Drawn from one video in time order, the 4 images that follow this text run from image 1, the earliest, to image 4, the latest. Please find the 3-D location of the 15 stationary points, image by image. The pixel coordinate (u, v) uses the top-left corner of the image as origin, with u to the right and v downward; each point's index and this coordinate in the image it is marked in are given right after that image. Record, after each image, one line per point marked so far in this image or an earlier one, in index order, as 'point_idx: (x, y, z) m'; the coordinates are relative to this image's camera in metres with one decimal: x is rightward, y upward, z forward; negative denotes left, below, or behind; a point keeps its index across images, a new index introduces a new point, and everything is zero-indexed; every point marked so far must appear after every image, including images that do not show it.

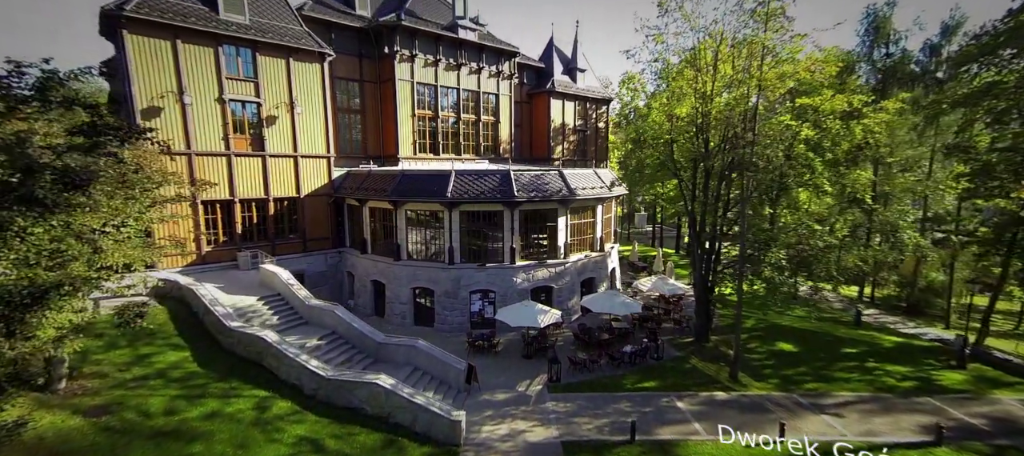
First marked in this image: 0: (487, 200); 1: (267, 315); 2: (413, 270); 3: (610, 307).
0: (-1.0, +1.2, +18.5) m
1: (-8.1, -2.9, +14.5) m
2: (-4.4, -1.9, +19.7) m
3: (+3.8, -3.1, +17.0) m
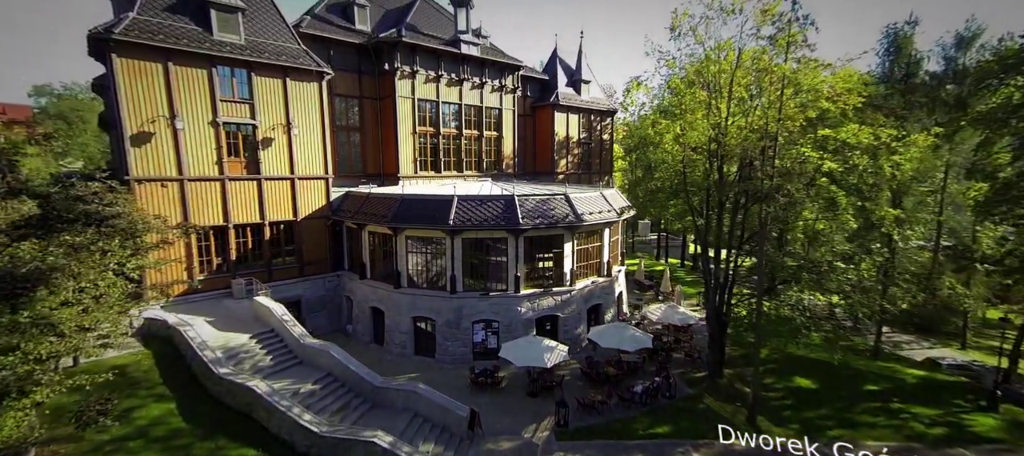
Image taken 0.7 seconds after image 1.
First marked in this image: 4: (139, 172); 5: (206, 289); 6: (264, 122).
0: (-0.9, +0.1, +17.8) m
1: (-7.9, -4.0, +13.8) m
2: (-4.3, -3.0, +18.9) m
3: (+4.0, -4.2, +16.2) m
4: (-13.9, +2.1, +16.4) m
5: (-12.8, -2.6, +18.5) m
6: (-10.9, +4.6, +19.3) m
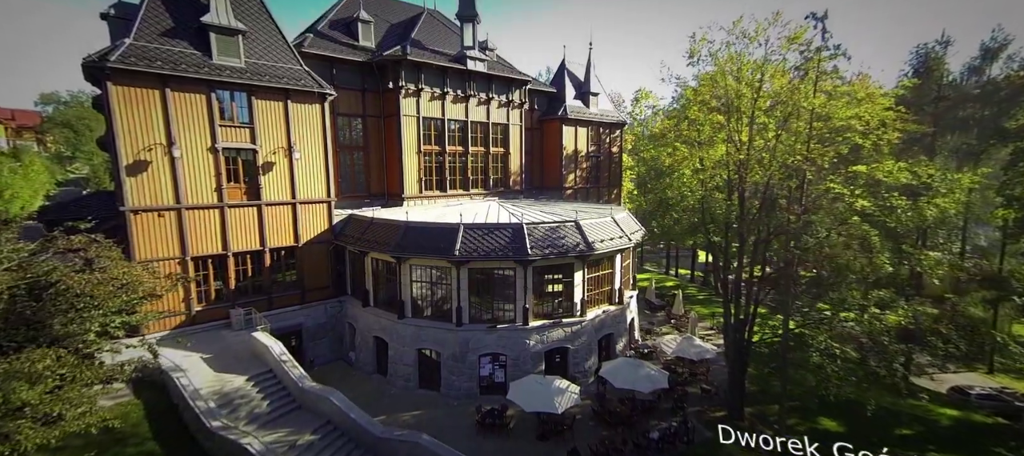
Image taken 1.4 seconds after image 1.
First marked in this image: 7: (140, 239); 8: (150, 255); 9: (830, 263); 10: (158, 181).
0: (-0.5, -1.1, +17.1) m
1: (-7.6, -5.1, +13.2) m
2: (-3.9, -4.2, +18.2) m
3: (+4.3, -5.4, +15.4) m
4: (-13.6, +0.9, +15.9) m
5: (-12.5, -3.7, +17.9) m
6: (-10.6, +3.5, +18.7) m
7: (-13.6, -0.4, +16.1) m
8: (-13.5, -1.0, +16.4) m
9: (+9.4, -1.0, +13.0) m
10: (-13.2, +1.8, +16.4) m
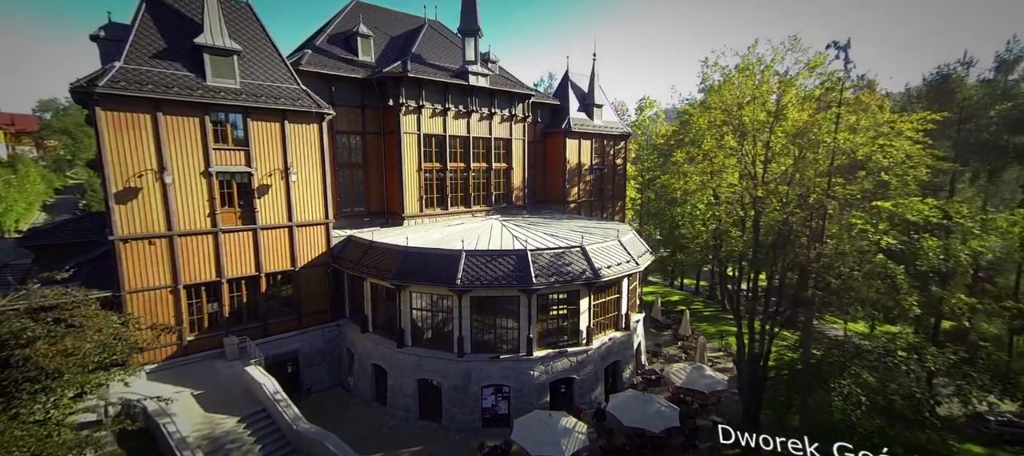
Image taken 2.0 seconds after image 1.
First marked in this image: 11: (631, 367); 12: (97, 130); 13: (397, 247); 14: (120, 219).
0: (-0.4, -2.2, +16.4) m
1: (-7.5, -6.2, +12.5) m
2: (-3.8, -5.3, +17.6) m
3: (+4.4, -6.4, +14.7) m
4: (-13.5, -0.1, +15.3) m
5: (-12.4, -4.8, +17.3) m
6: (-10.4, +2.4, +18.1) m
7: (-13.5, -1.4, +15.5) m
8: (-13.3, -2.0, +15.8) m
9: (+9.5, -2.1, +12.3) m
10: (-13.0, +0.7, +15.8) m
11: (+5.4, -6.3, +19.9) m
12: (-13.8, +3.3, +14.6) m
13: (-4.8, -0.8, +18.3) m
14: (-13.6, +0.3, +15.2) m
